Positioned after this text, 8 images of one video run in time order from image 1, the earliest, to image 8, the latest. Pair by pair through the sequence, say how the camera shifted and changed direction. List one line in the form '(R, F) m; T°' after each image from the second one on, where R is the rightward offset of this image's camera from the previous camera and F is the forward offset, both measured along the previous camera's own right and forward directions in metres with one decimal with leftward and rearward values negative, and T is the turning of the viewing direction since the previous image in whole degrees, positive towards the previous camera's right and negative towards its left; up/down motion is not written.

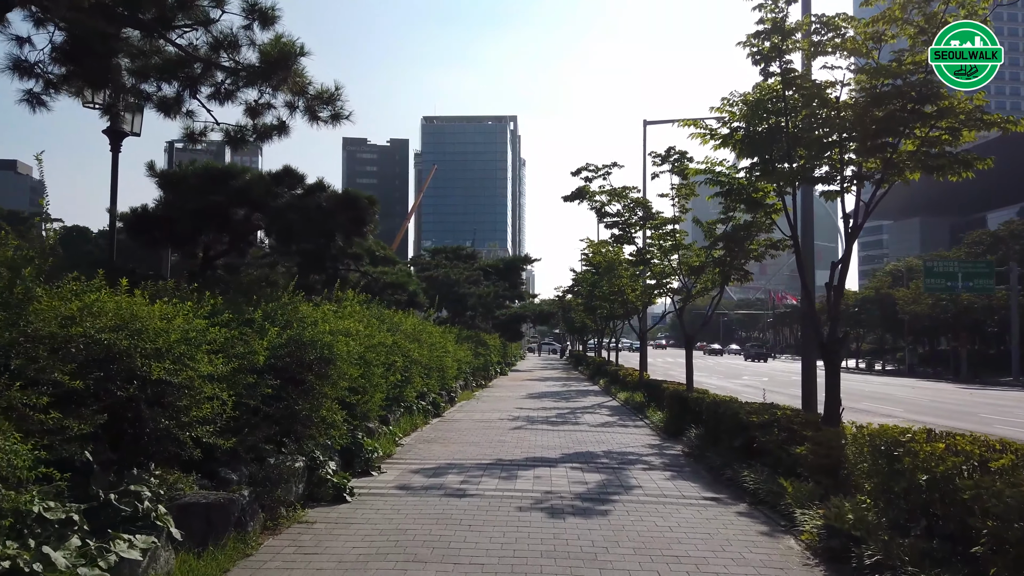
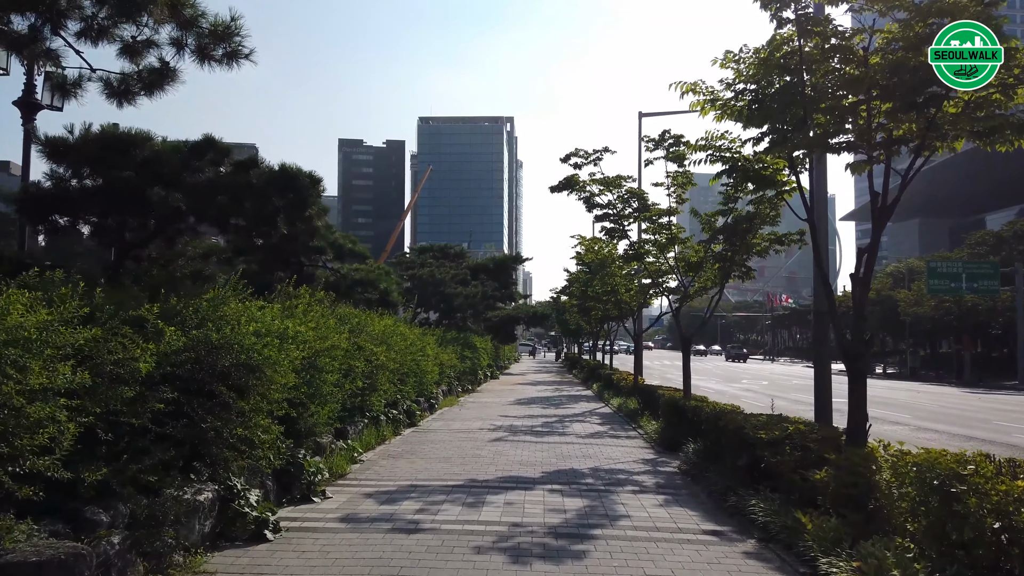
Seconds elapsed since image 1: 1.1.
(+0.3, +1.4) m; 0°
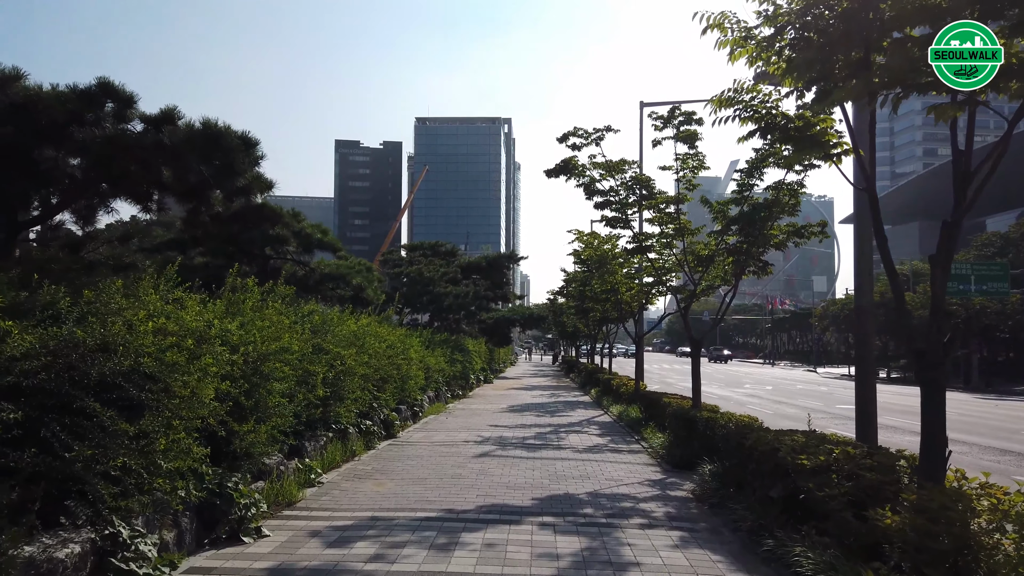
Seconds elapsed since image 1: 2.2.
(+0.1, +1.6) m; 0°
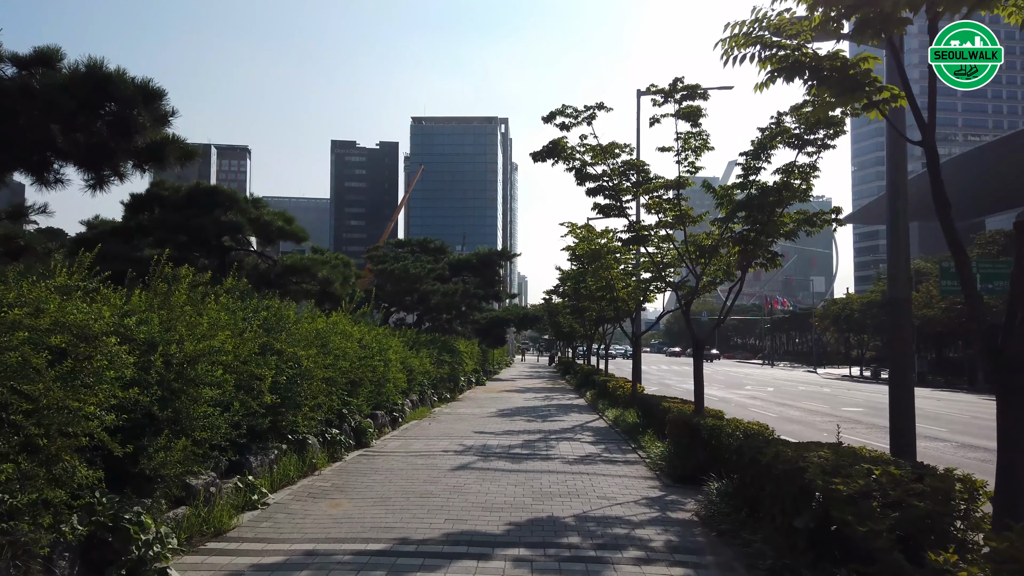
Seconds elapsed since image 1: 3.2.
(+0.2, +1.3) m; 0°
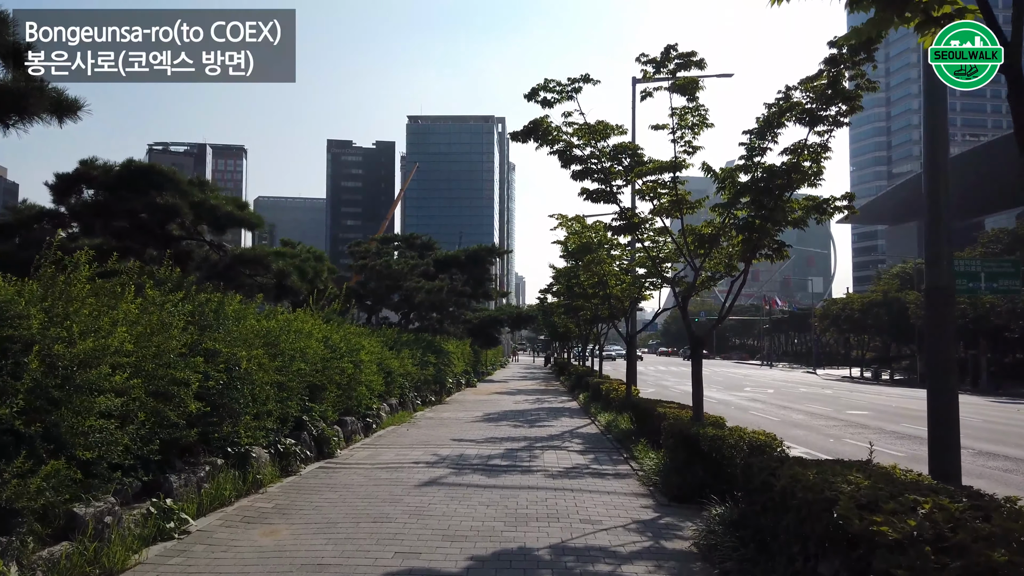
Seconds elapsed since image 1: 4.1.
(+0.3, +1.2) m; 0°
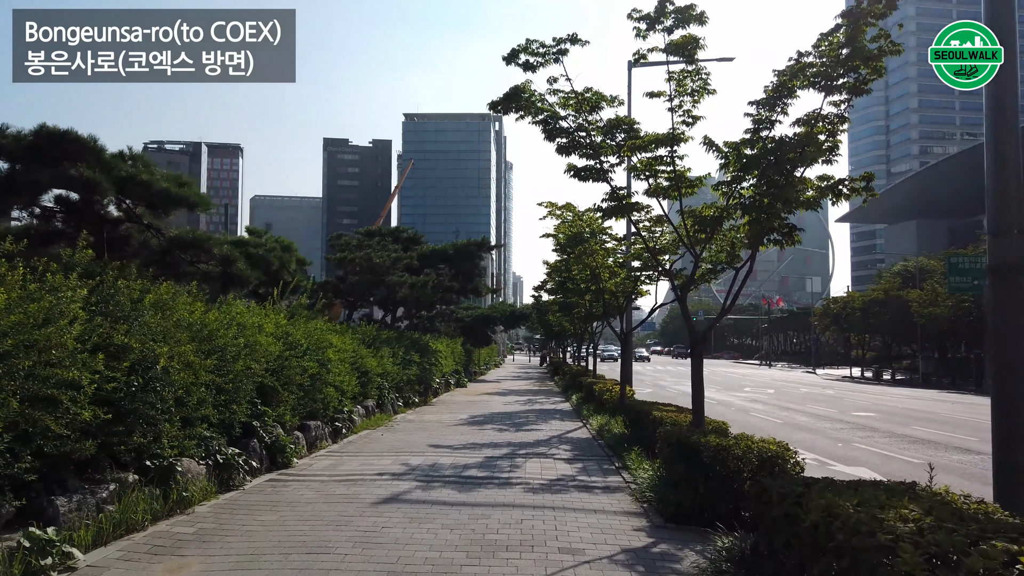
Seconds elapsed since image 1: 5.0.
(+0.3, +1.3) m; 0°
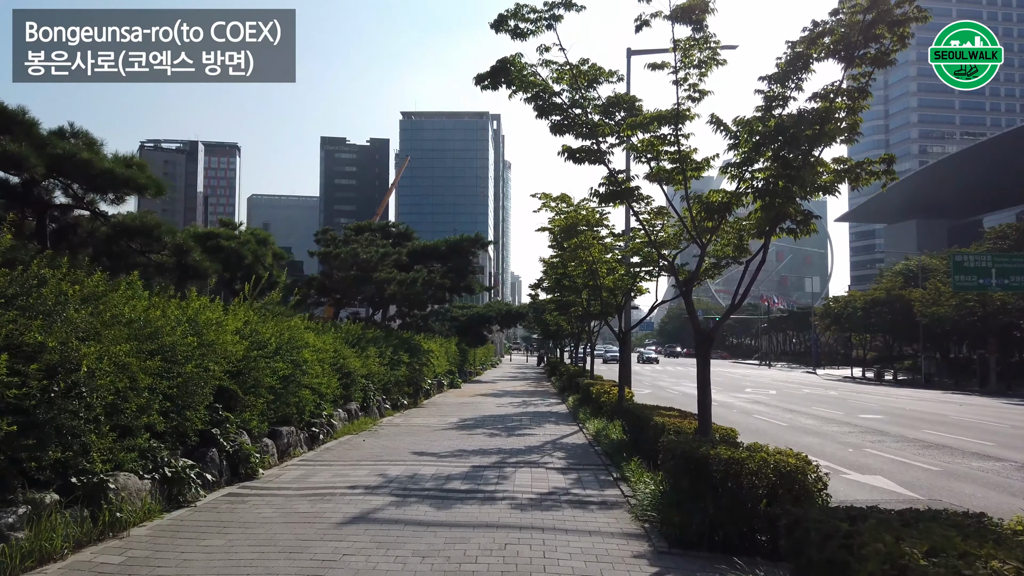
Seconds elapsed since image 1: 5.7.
(+0.1, +0.9) m; 0°
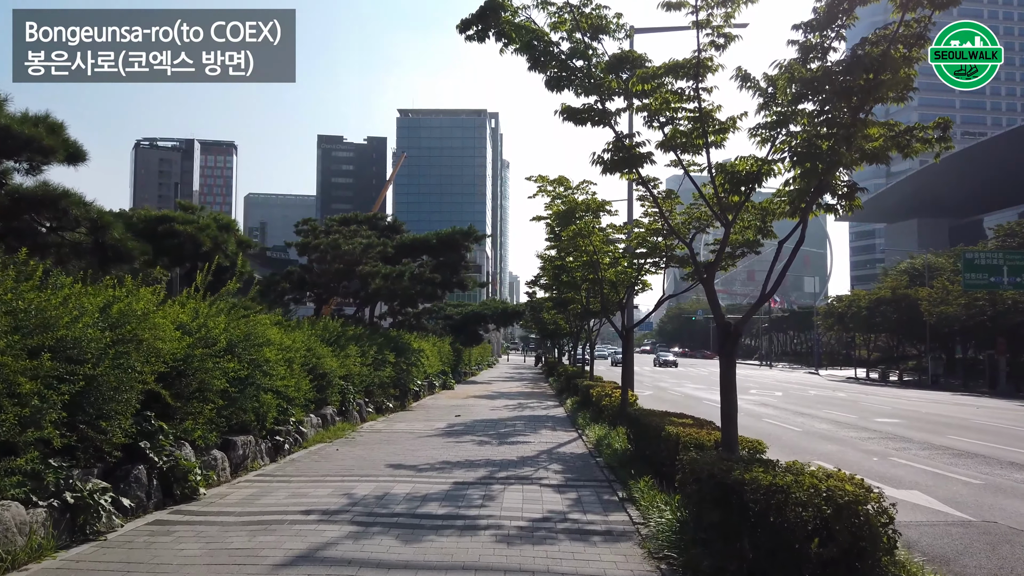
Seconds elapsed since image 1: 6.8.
(+0.1, +1.5) m; 0°
